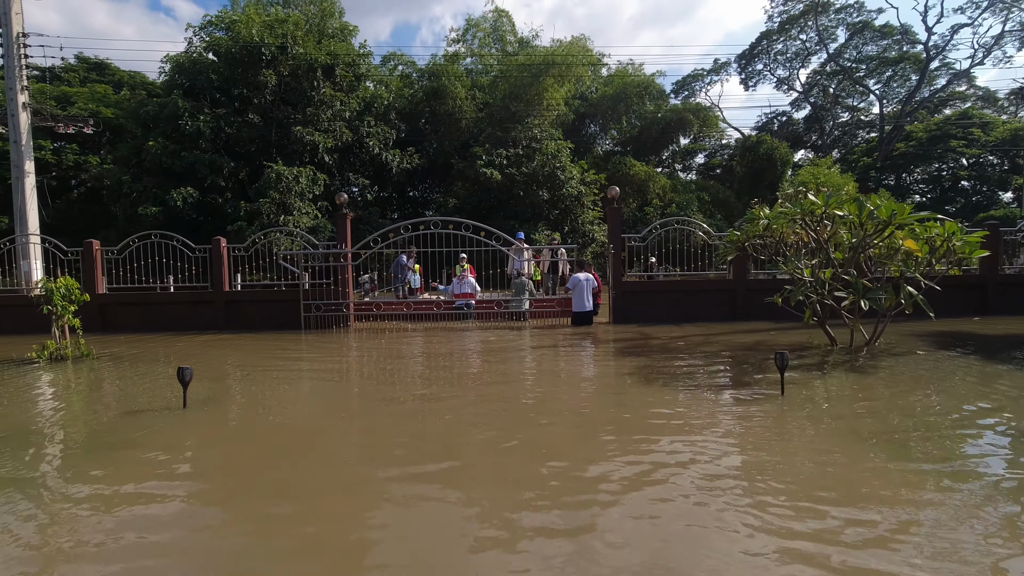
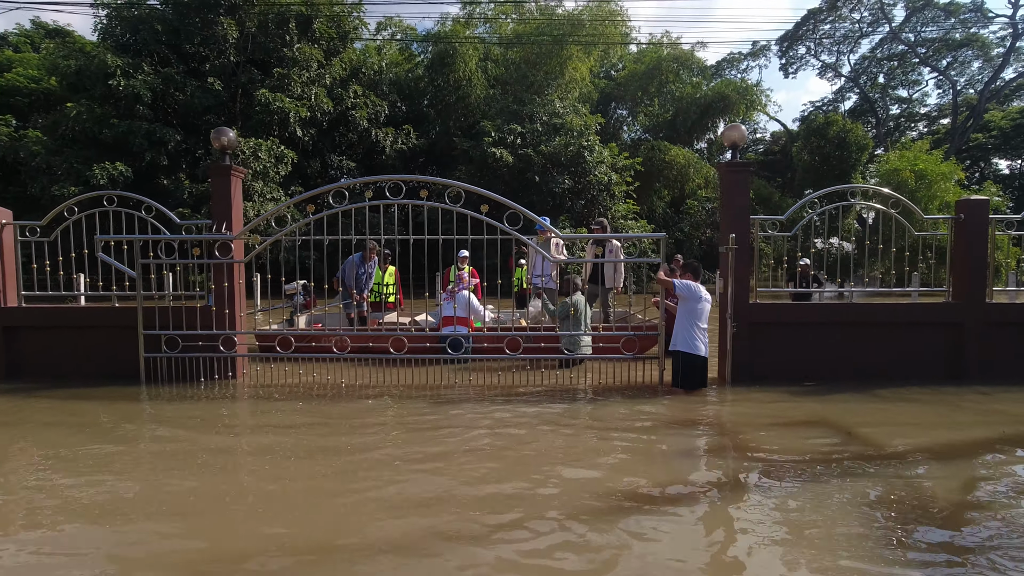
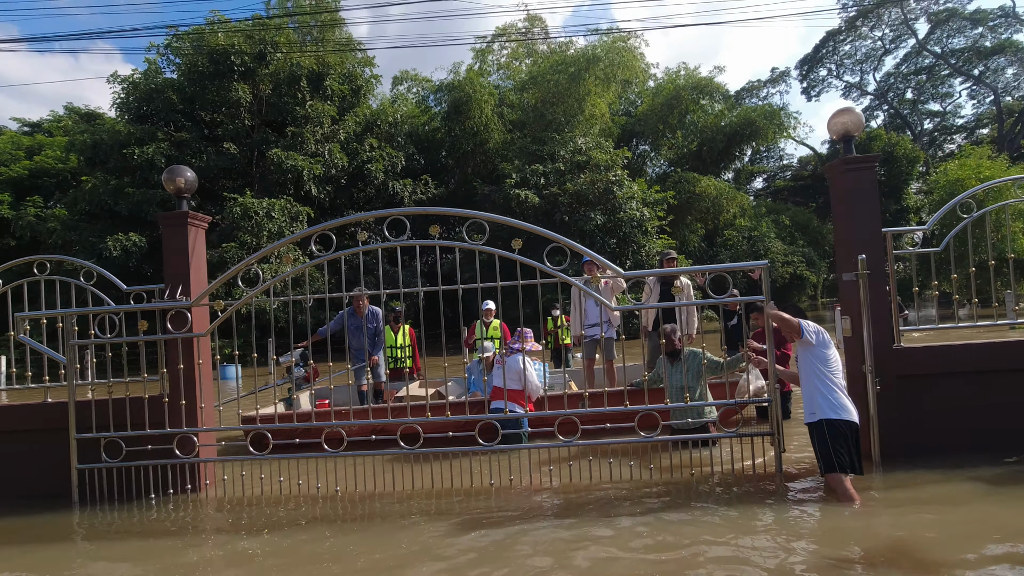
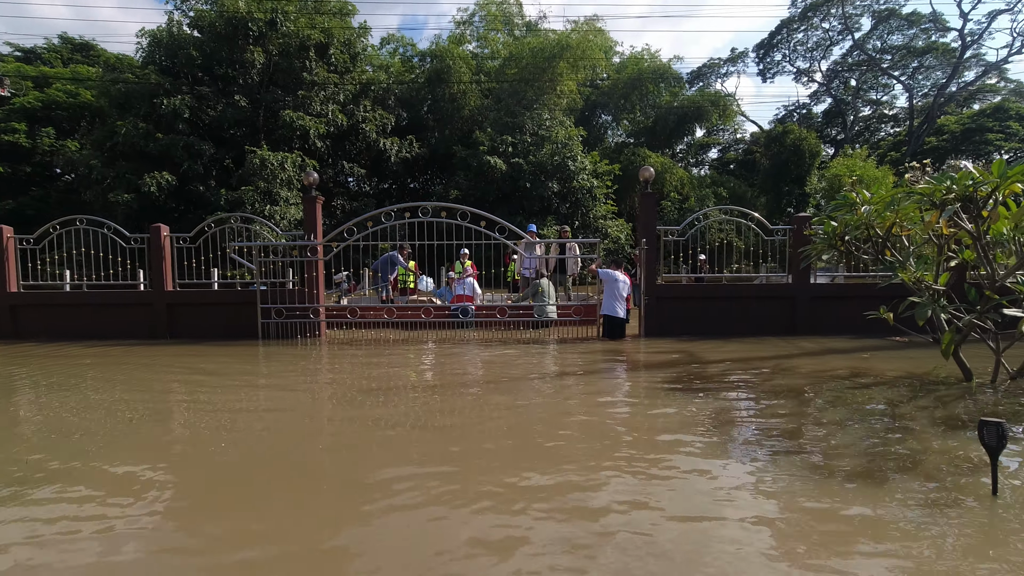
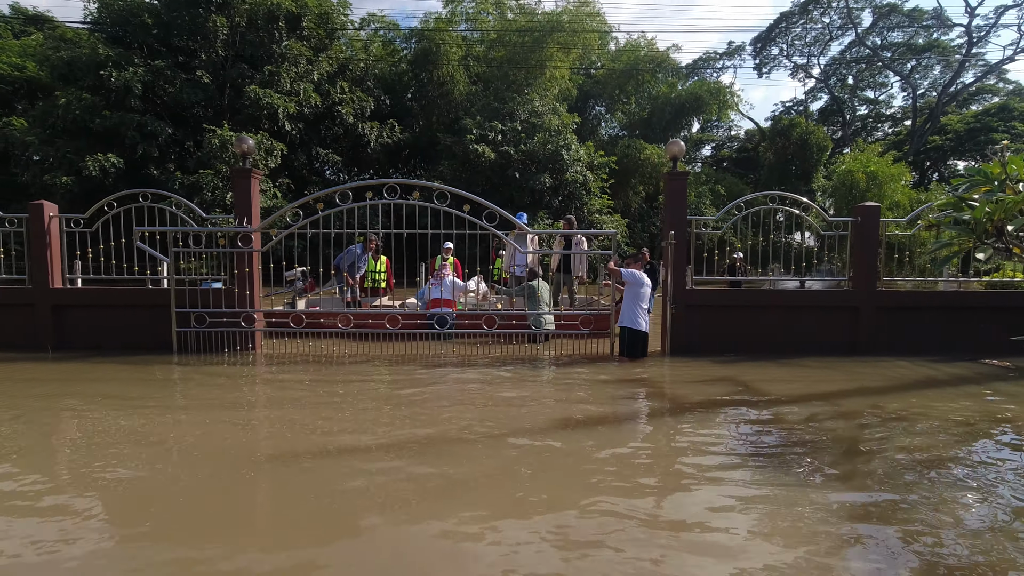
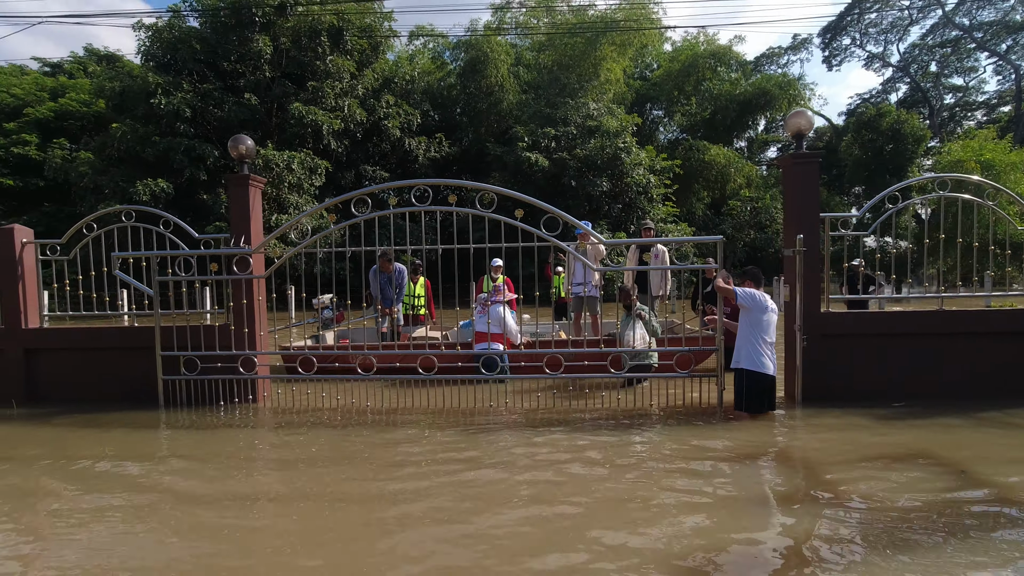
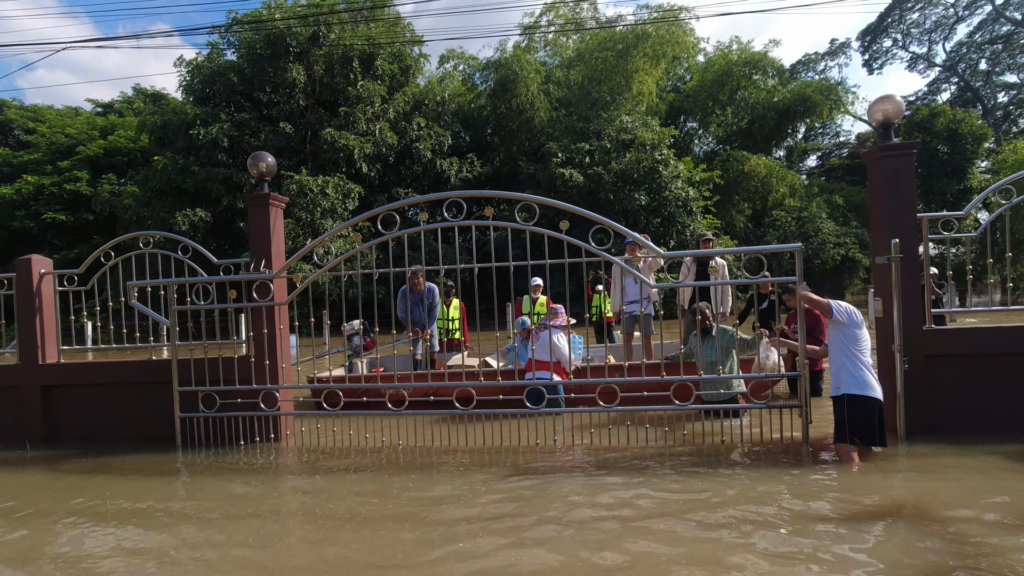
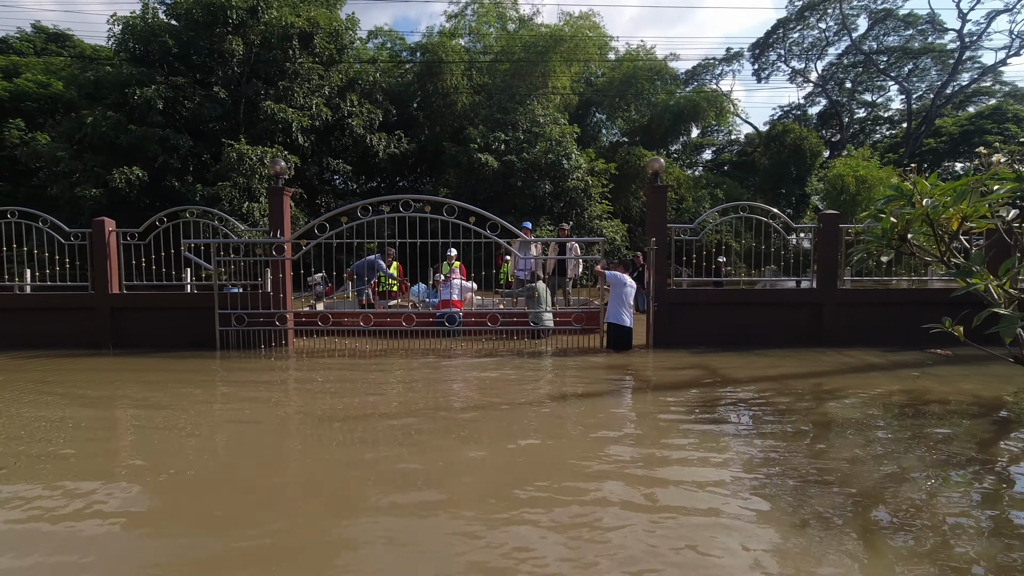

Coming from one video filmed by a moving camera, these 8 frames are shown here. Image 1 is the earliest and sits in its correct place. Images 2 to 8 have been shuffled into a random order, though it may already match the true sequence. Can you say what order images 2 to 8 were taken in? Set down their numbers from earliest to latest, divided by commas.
4, 8, 5, 2, 6, 7, 3
